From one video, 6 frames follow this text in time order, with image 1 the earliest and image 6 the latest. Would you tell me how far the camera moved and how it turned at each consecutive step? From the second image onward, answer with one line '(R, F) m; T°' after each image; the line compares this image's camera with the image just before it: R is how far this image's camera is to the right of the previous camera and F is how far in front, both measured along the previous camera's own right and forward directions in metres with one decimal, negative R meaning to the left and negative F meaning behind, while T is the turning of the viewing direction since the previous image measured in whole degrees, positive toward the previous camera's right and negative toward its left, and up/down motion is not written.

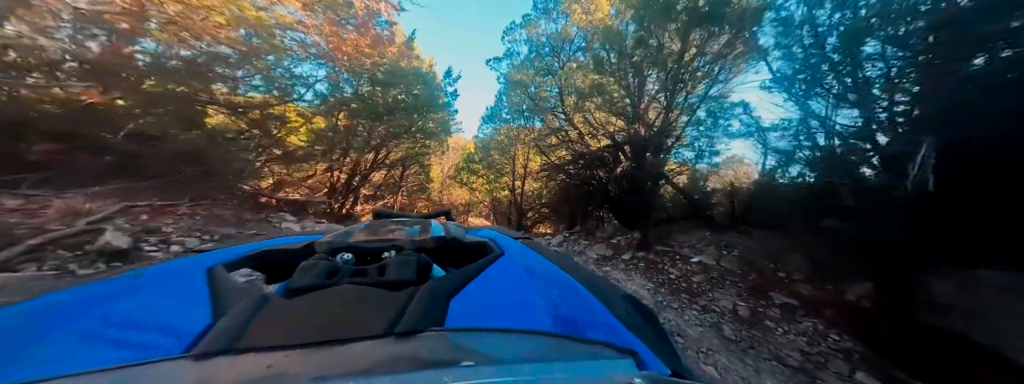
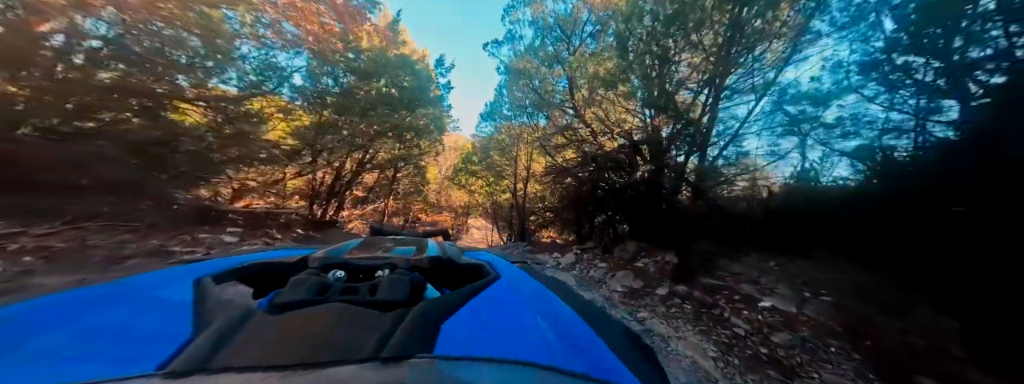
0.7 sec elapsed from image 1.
(0.0, +0.6) m; 0°
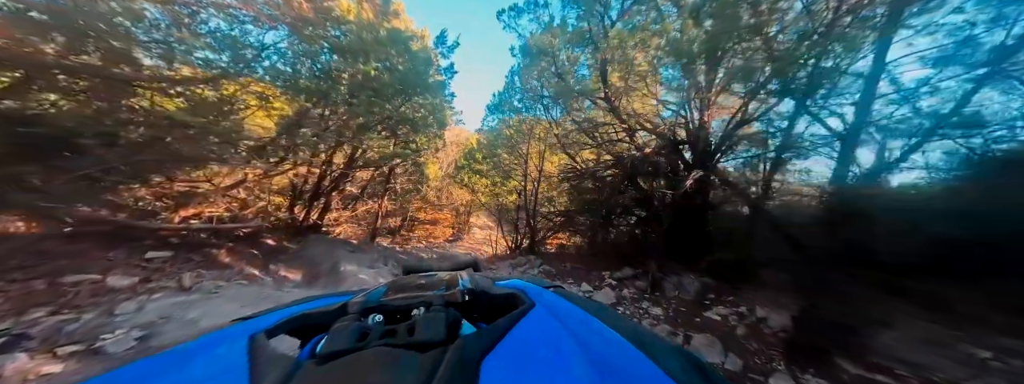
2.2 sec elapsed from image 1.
(-0.2, +0.8) m; 0°
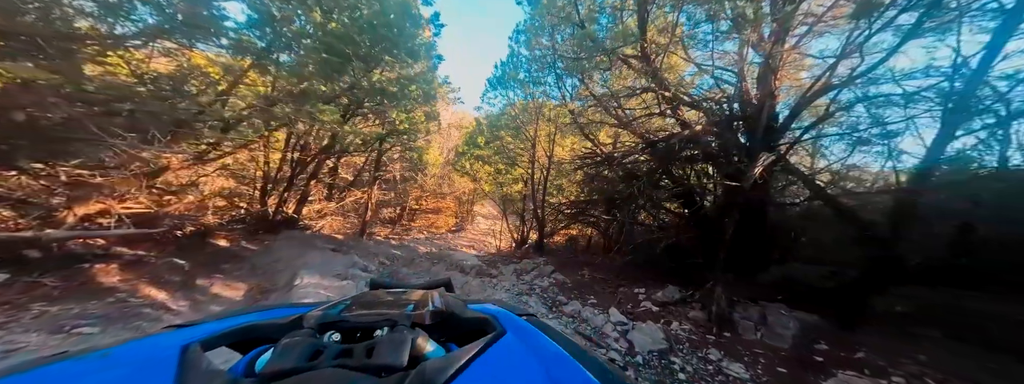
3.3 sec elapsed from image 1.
(0.0, +0.8) m; -1°
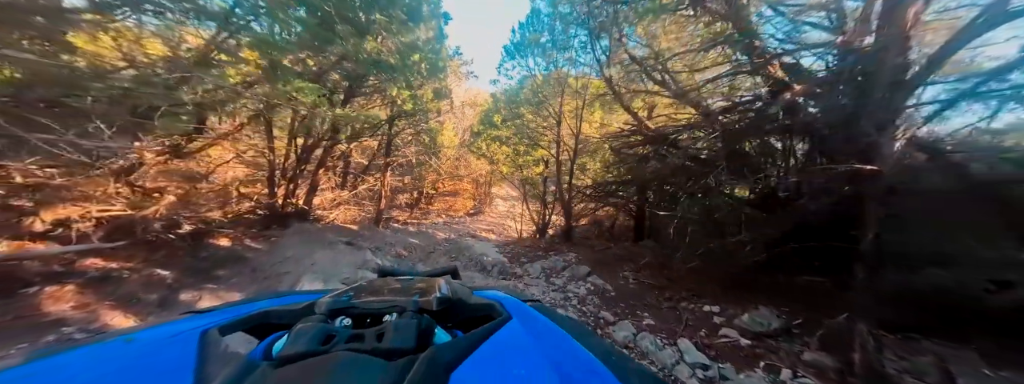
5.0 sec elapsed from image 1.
(-0.1, +0.5) m; -4°
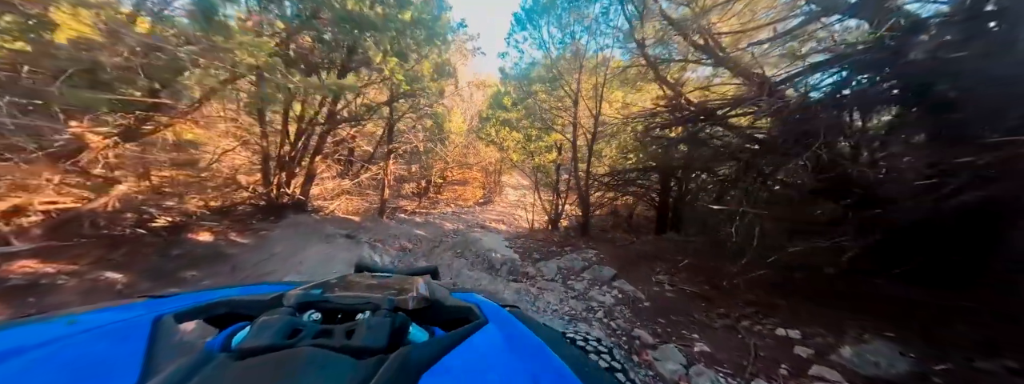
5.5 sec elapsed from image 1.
(0.0, +0.4) m; -2°
